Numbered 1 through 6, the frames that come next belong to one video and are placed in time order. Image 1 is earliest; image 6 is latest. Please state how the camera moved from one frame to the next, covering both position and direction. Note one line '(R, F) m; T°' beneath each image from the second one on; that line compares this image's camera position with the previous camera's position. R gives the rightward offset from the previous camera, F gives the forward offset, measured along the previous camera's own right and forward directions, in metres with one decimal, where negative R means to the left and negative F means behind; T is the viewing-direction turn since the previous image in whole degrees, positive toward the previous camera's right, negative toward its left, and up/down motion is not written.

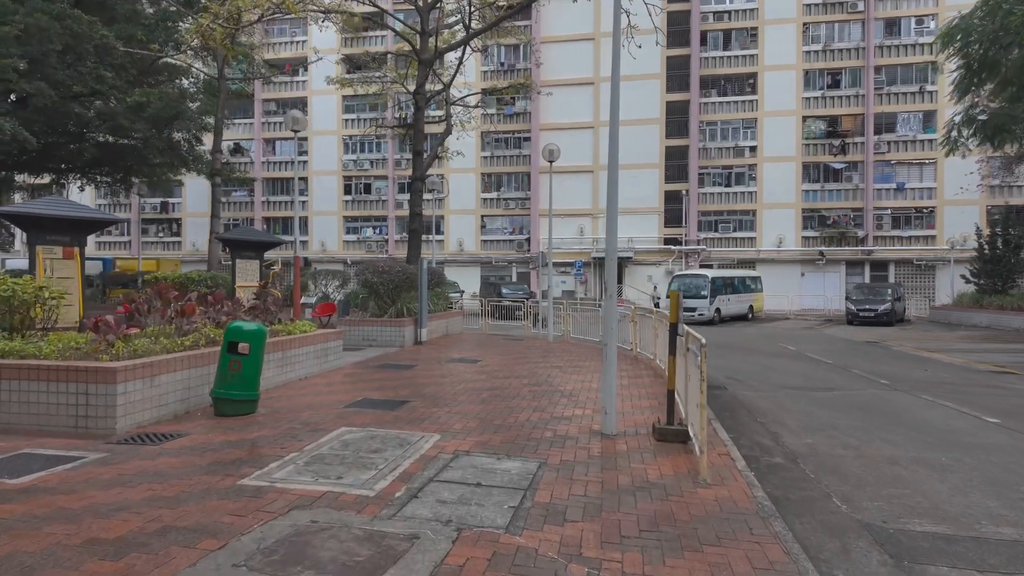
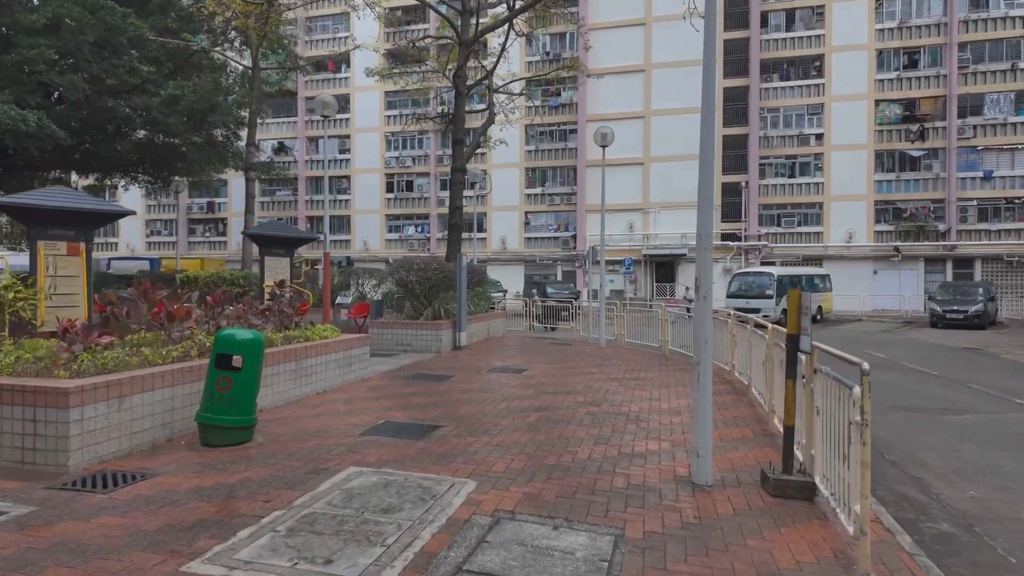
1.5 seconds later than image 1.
(-0.1, +1.4) m; -4°
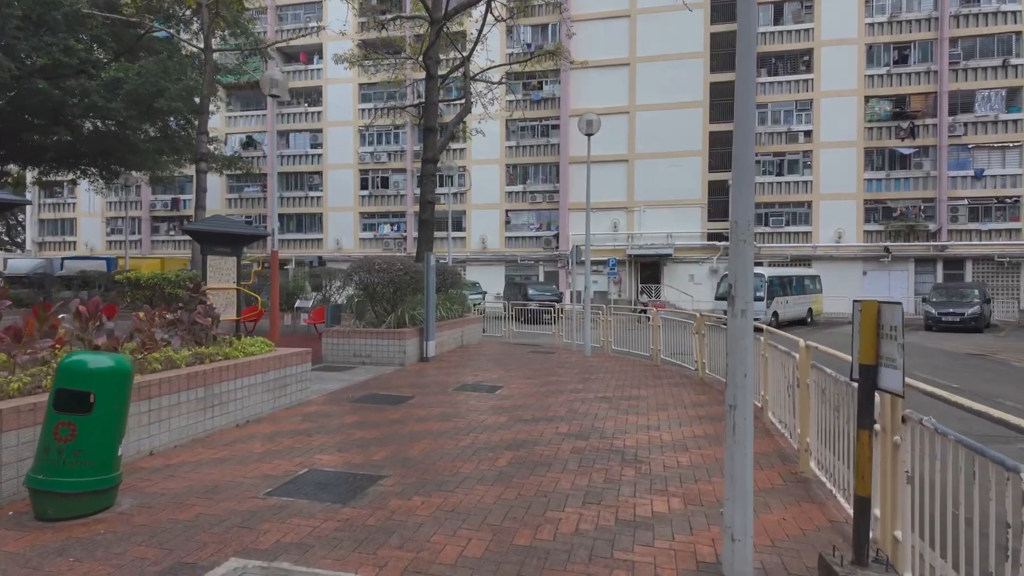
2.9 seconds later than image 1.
(+0.2, +1.4) m; +2°
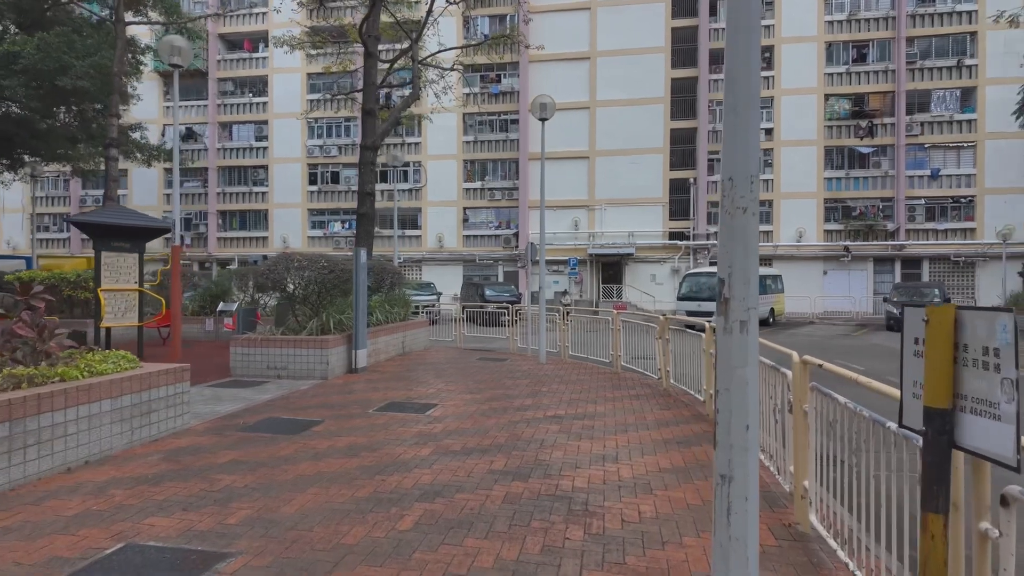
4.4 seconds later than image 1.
(+0.4, +1.2) m; +3°
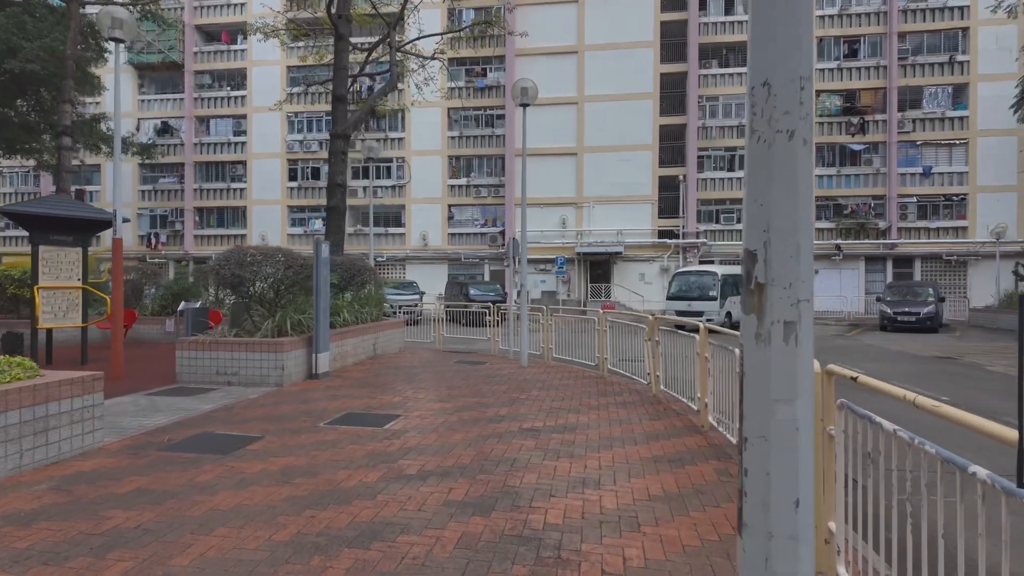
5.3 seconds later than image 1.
(+0.2, +0.8) m; +1°
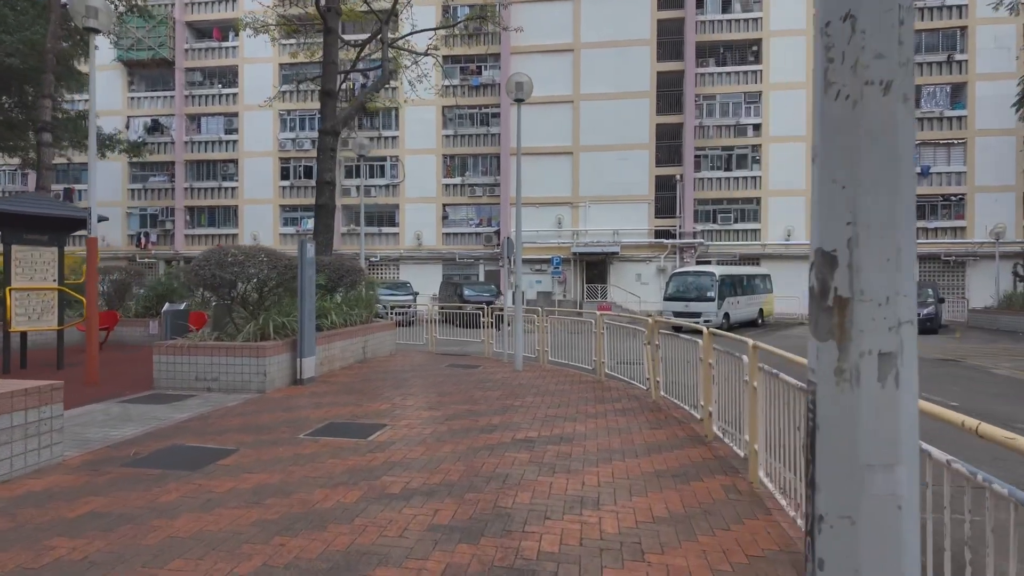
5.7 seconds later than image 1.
(0.0, +0.3) m; 0°
